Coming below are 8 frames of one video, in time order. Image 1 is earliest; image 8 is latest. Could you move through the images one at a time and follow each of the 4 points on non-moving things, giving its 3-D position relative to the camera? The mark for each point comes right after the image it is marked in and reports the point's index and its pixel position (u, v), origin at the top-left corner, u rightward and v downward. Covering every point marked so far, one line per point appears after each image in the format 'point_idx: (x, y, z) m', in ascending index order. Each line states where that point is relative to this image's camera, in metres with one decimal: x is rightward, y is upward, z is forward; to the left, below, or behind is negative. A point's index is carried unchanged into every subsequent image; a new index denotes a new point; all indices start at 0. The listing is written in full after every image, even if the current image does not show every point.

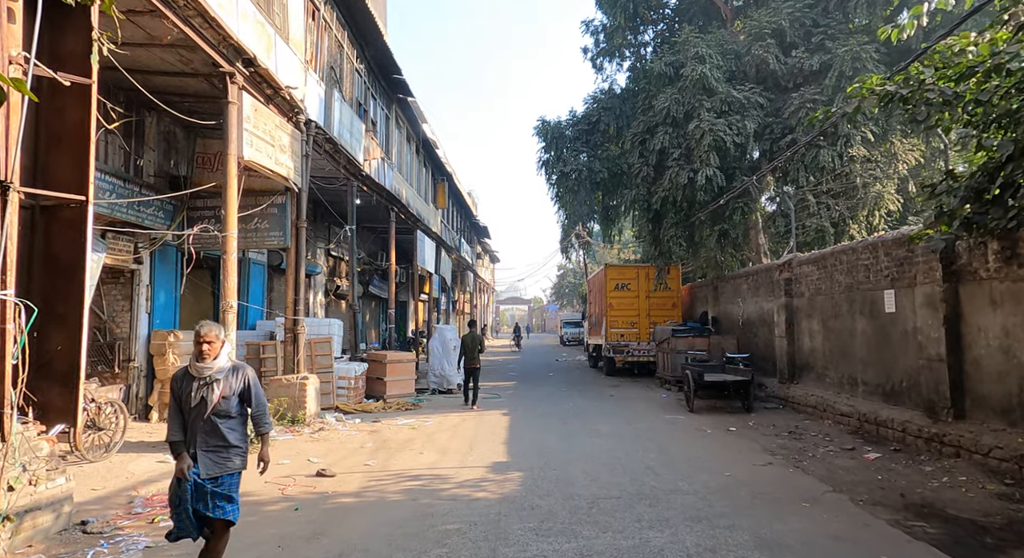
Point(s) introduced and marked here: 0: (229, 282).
0: (-3.8, 0.0, +10.9) m
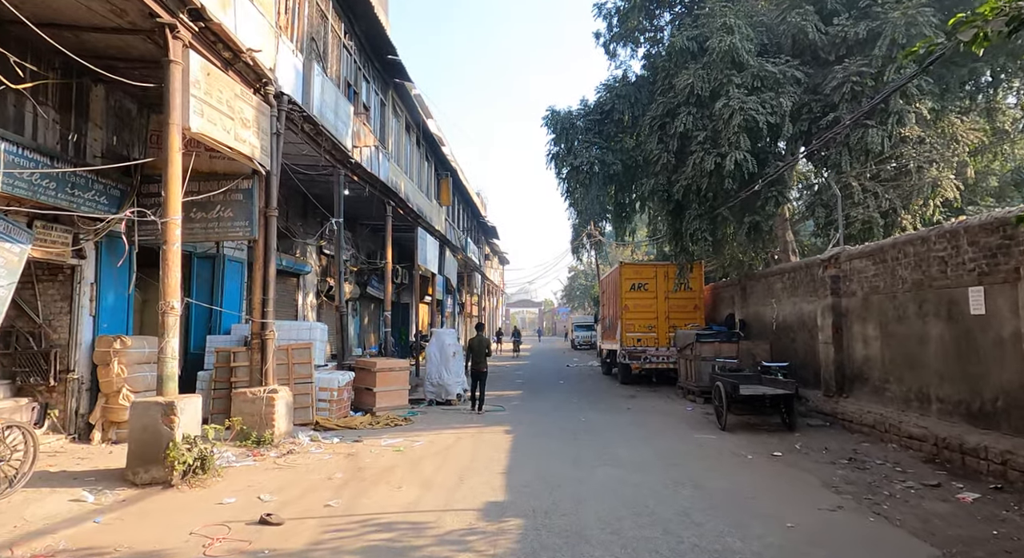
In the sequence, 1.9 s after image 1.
0: (-3.8, 0.0, +9.1) m
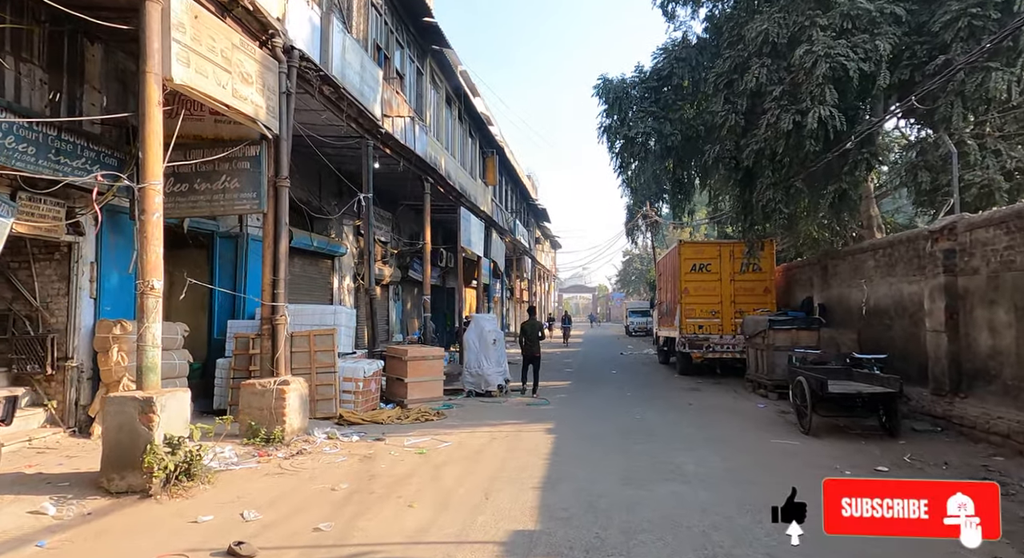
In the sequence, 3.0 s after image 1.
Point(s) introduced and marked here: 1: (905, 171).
0: (-3.4, +0.3, +7.8) m
1: (+6.3, +1.7, +13.4) m
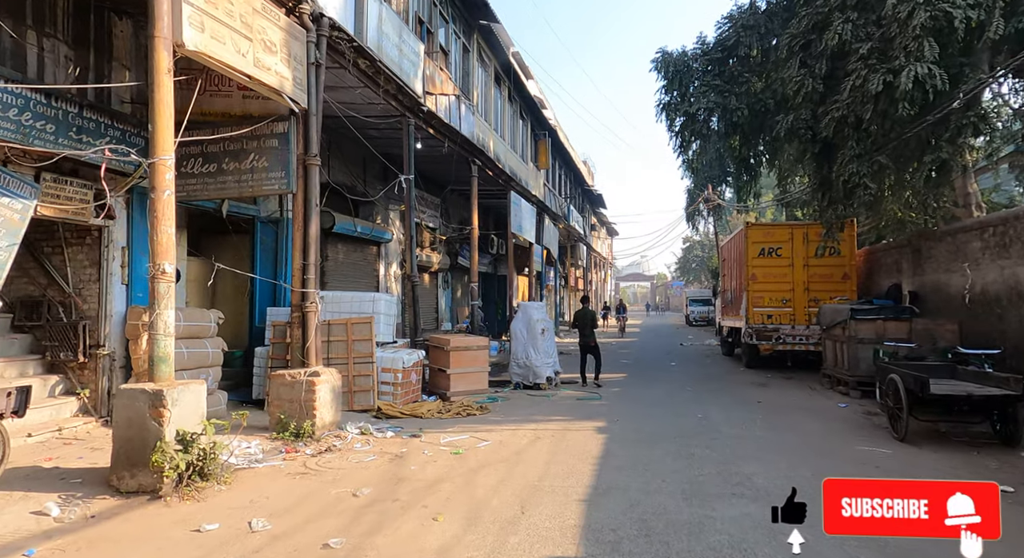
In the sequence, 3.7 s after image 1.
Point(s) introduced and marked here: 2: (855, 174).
0: (-3.1, +0.4, +7.2) m
1: (+7.1, +1.9, +12.0) m
2: (+5.0, +1.5, +12.1) m
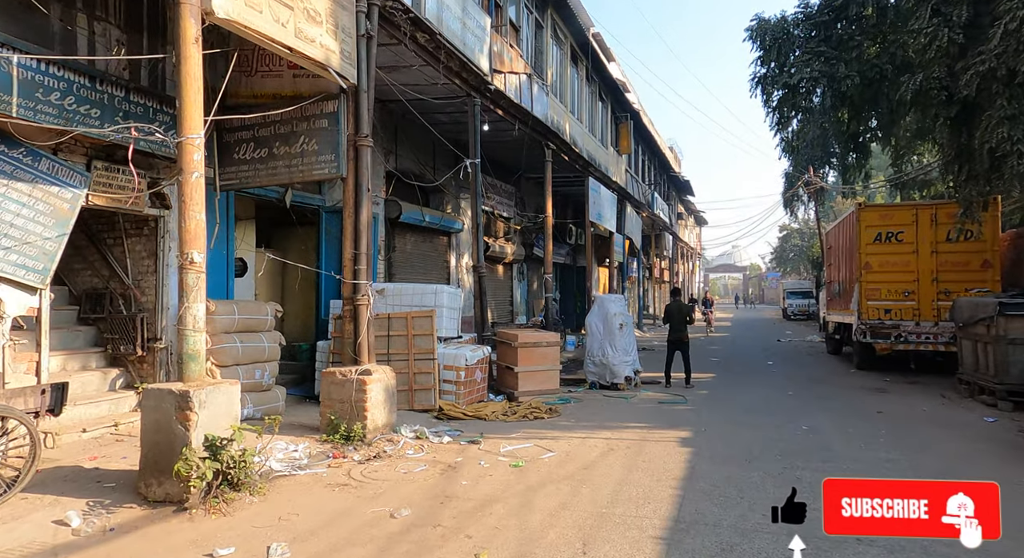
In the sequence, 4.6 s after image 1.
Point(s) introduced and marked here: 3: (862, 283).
0: (-2.6, +0.5, +6.6) m
1: (+8.0, +2.0, +10.3) m
2: (+6.0, +1.6, +10.6) m
3: (+5.7, -0.1, +13.8) m
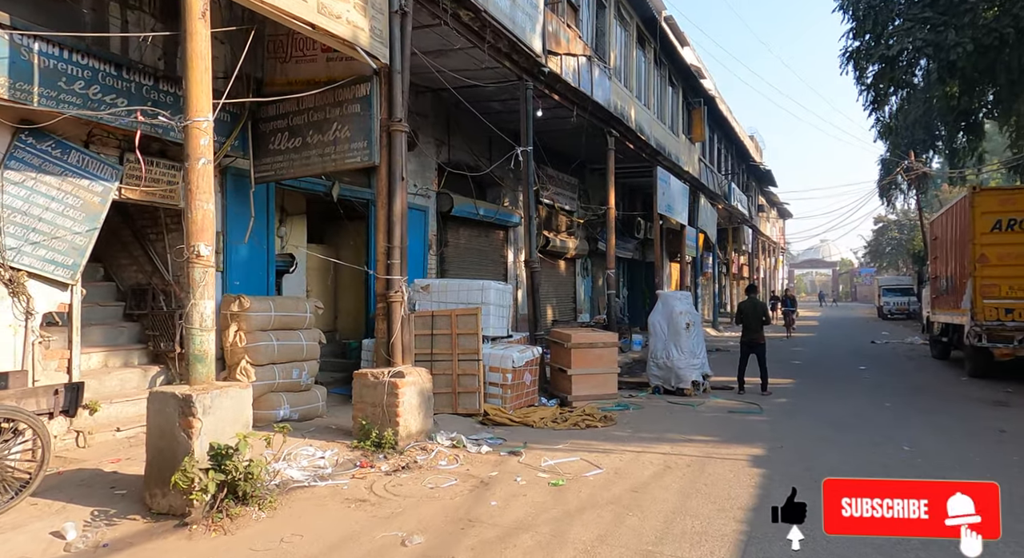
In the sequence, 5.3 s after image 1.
0: (-2.3, +0.5, +6.1) m
1: (+8.6, +2.1, +8.7) m
2: (+6.6, +1.6, +9.3) m
3: (+6.6, 0.0, +12.4) m
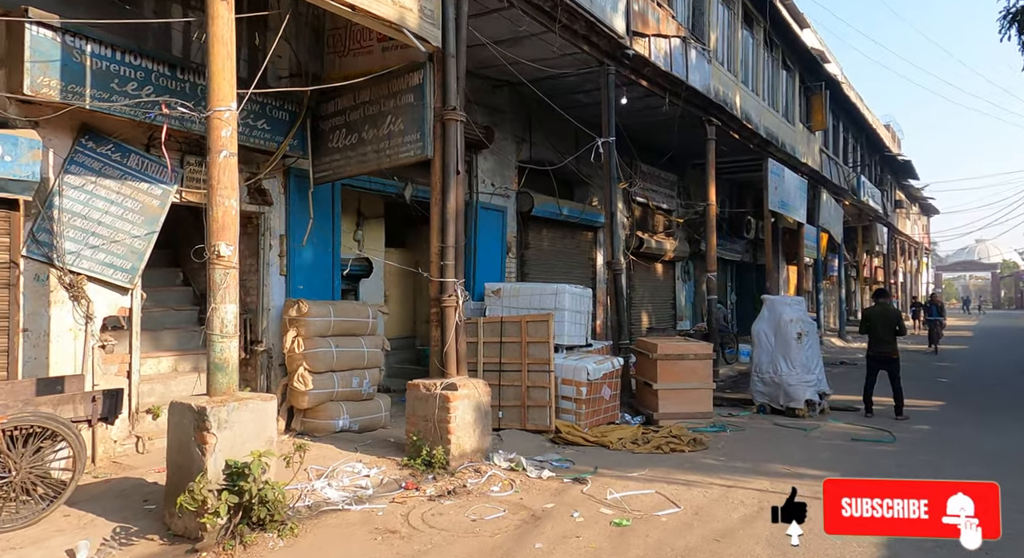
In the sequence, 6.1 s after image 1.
0: (-2.0, +0.5, +5.6) m
1: (+9.2, +2.0, +6.6) m
2: (+7.3, +1.6, +7.4) m
3: (+7.7, -0.1, +10.5) m
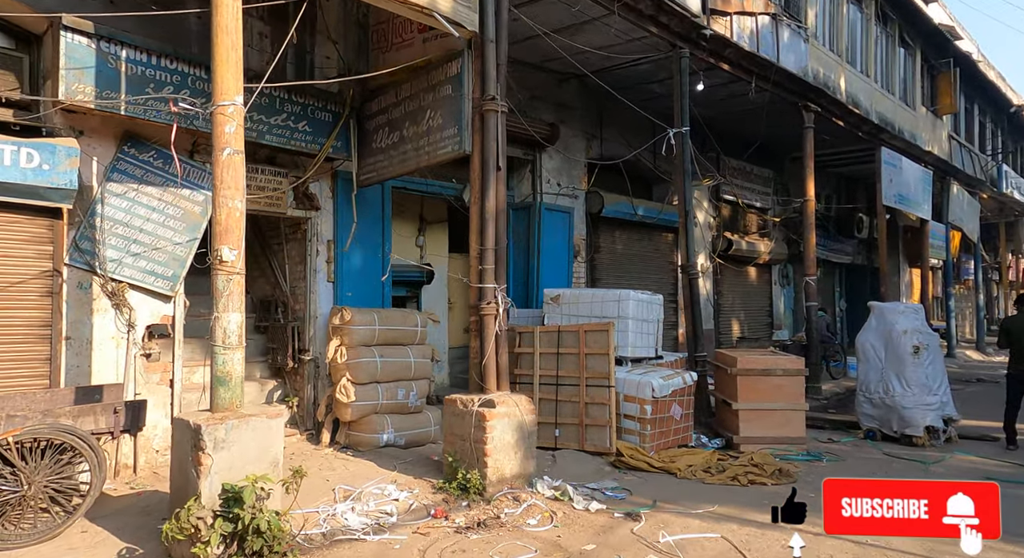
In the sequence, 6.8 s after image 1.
0: (-1.9, +0.5, +5.2) m
1: (+9.3, +2.0, +4.5) m
2: (+7.6, +1.5, +5.6) m
3: (+8.5, -0.2, +8.6) m
